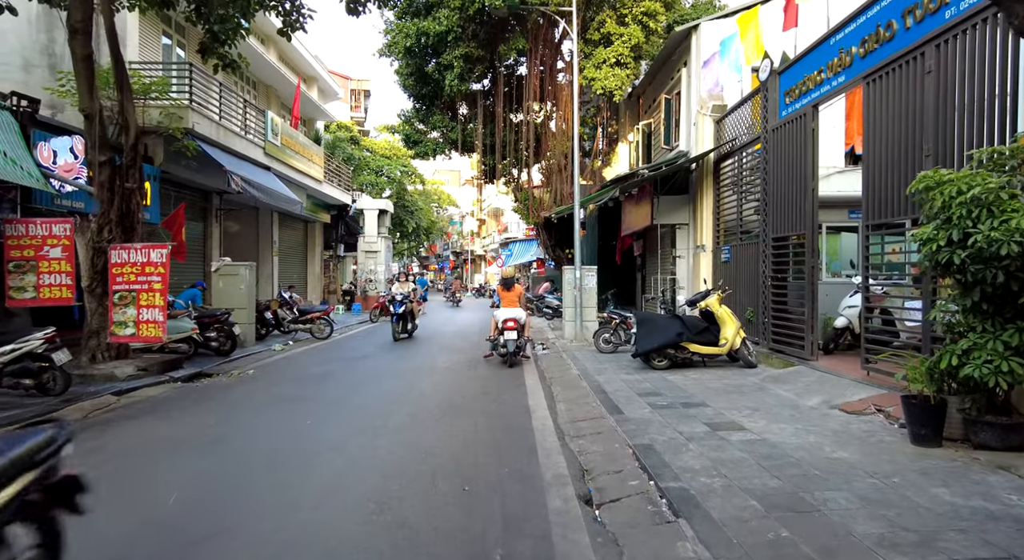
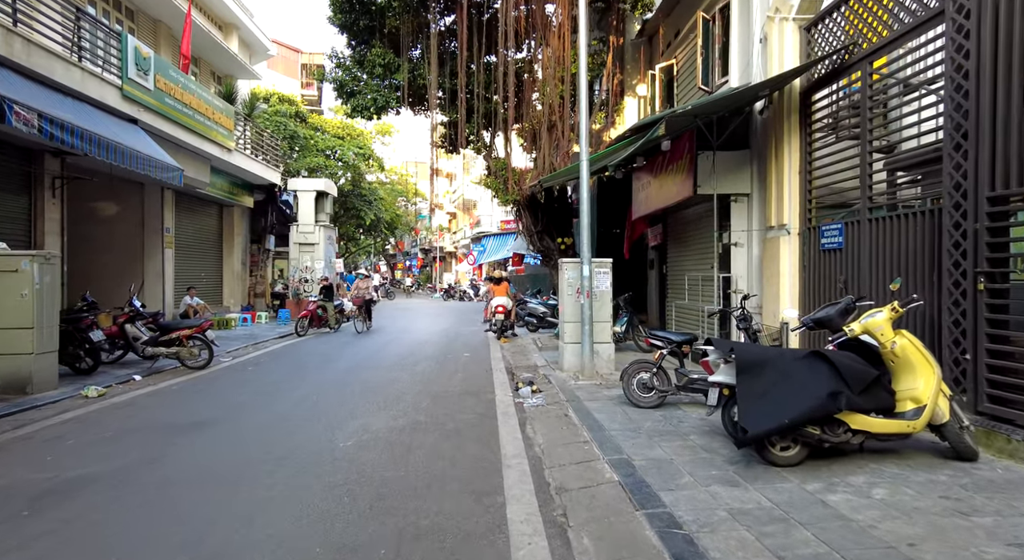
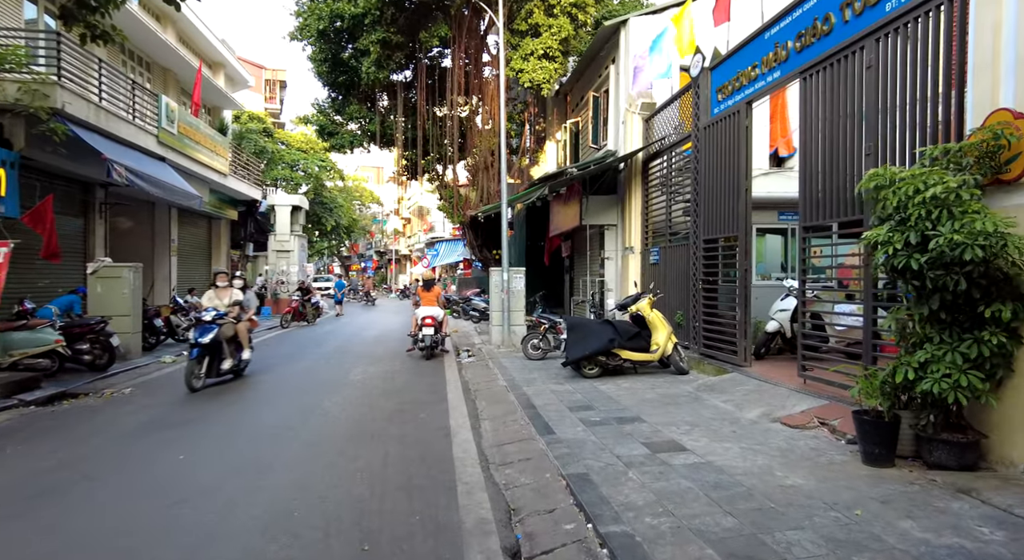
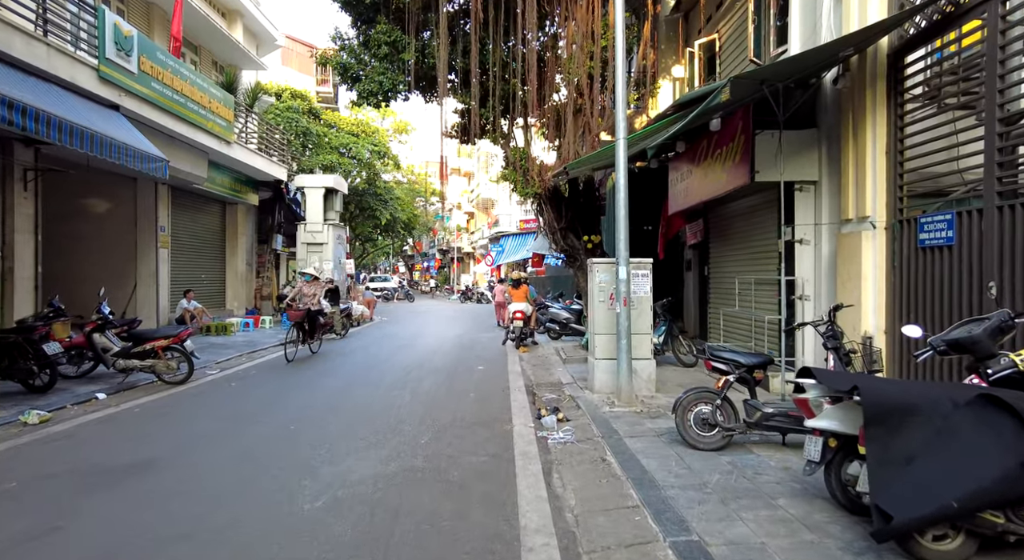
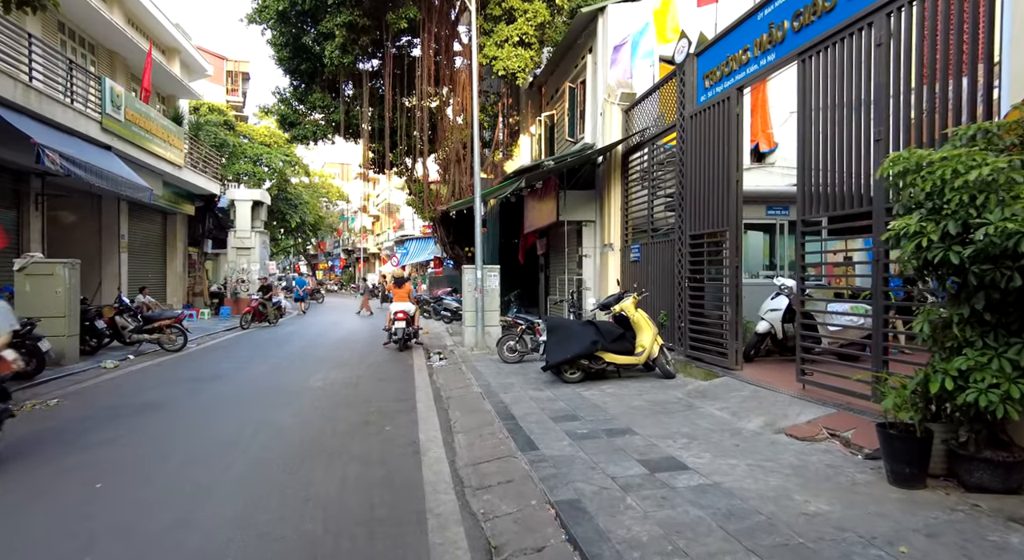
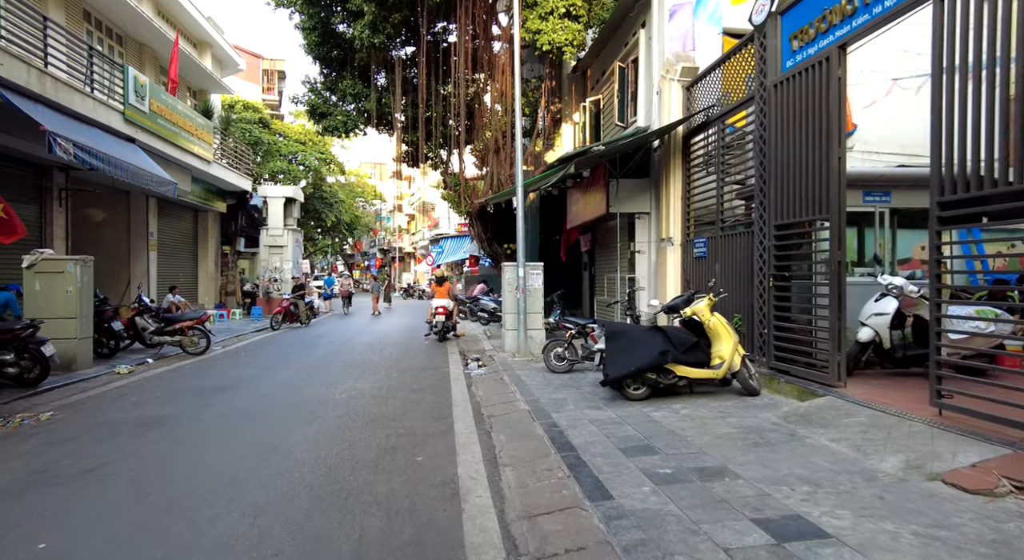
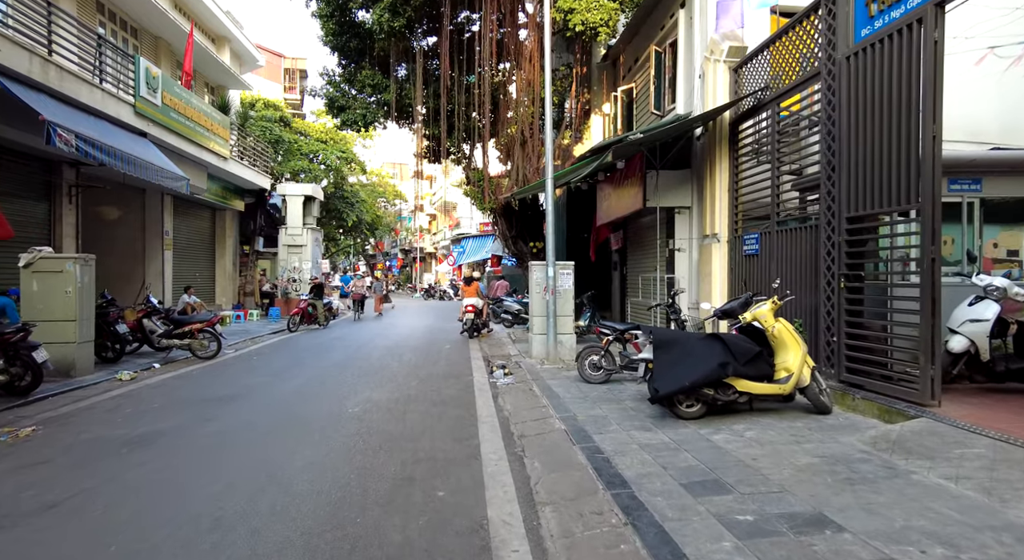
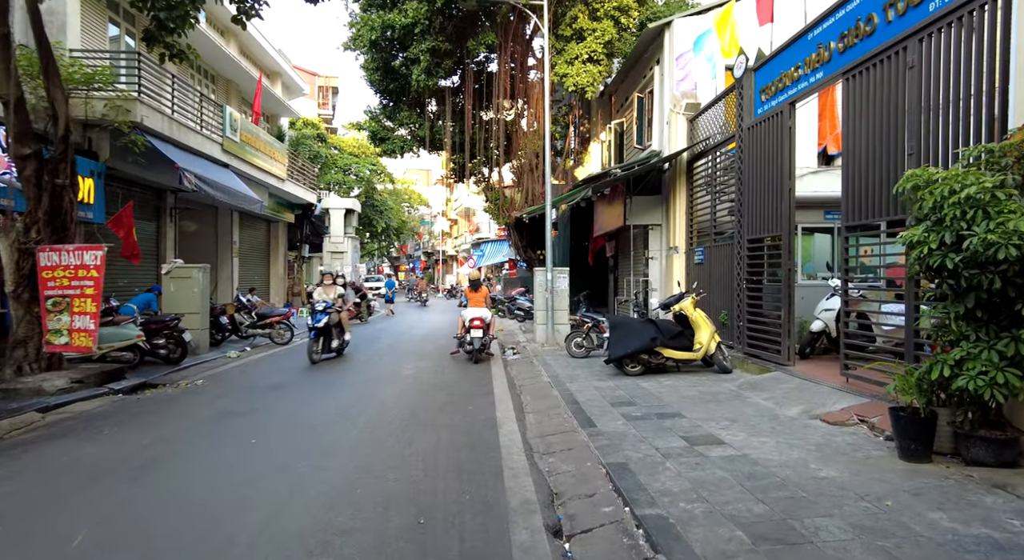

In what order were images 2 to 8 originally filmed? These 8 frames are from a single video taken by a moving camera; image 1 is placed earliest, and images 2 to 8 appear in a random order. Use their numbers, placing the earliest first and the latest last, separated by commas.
8, 3, 5, 6, 7, 2, 4
